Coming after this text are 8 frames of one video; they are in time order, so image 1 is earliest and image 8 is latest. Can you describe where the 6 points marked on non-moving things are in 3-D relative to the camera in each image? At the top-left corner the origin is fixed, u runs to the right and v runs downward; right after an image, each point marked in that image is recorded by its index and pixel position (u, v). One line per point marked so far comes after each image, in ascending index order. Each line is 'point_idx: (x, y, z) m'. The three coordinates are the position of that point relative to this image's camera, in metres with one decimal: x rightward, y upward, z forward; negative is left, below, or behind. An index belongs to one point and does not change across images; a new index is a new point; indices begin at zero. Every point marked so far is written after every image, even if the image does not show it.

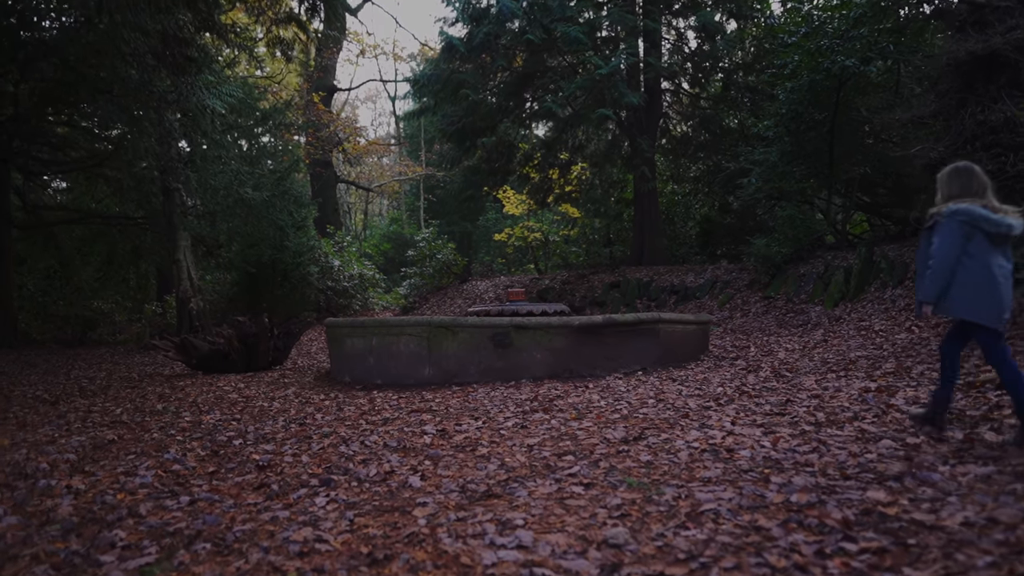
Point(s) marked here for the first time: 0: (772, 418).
0: (+1.5, -0.8, +4.2) m
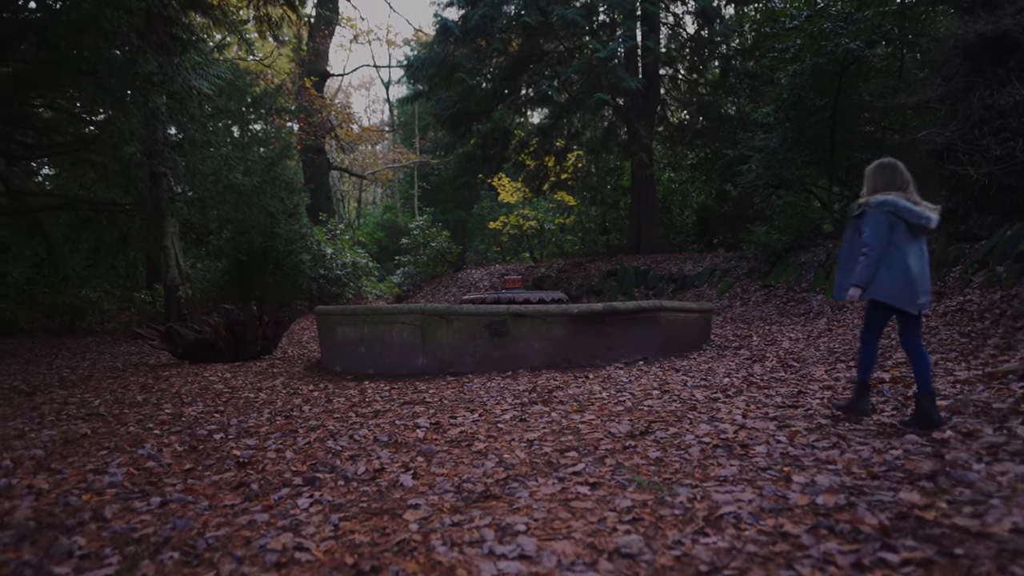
0: (+1.5, -0.7, +4.0) m
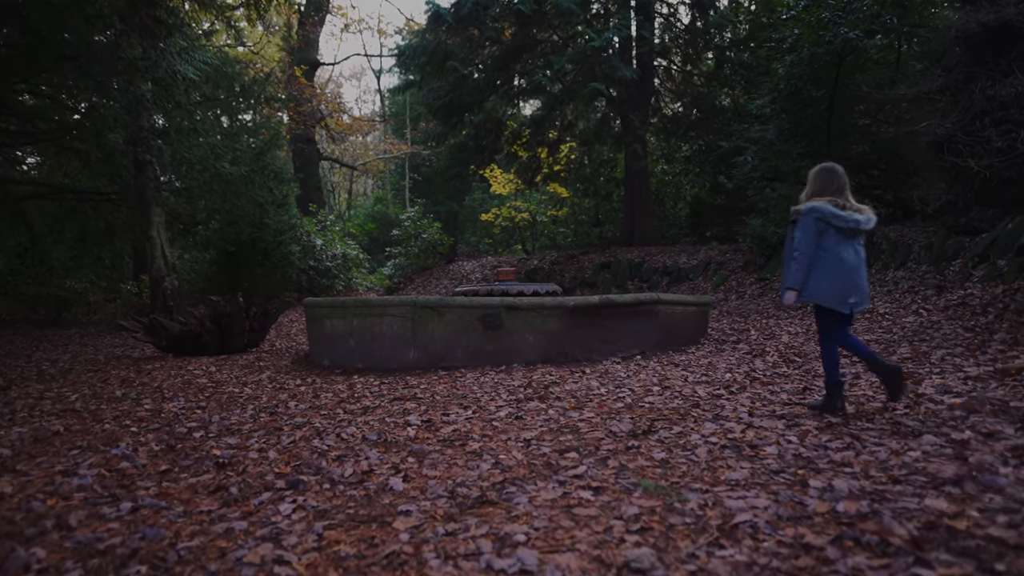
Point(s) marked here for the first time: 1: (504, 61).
0: (+1.5, -0.6, +3.8) m
1: (-0.2, +4.5, +14.7) m
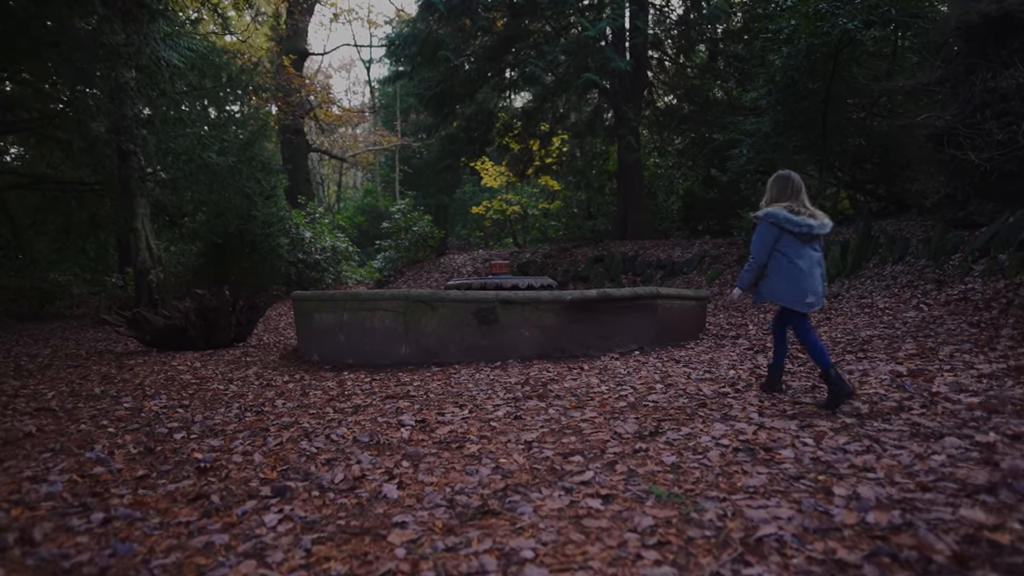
0: (+1.5, -0.6, +3.7) m
1: (-0.3, +4.7, +14.4) m
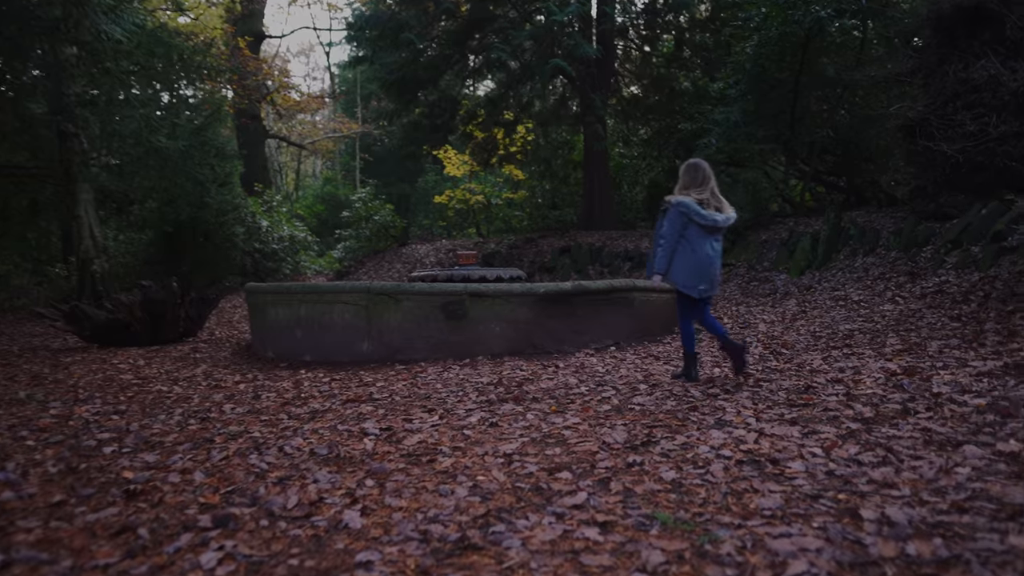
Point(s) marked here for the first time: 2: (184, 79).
0: (+1.3, -0.6, +3.4) m
1: (-1.0, +4.8, +14.0) m
2: (-4.2, +2.6, +9.3) m
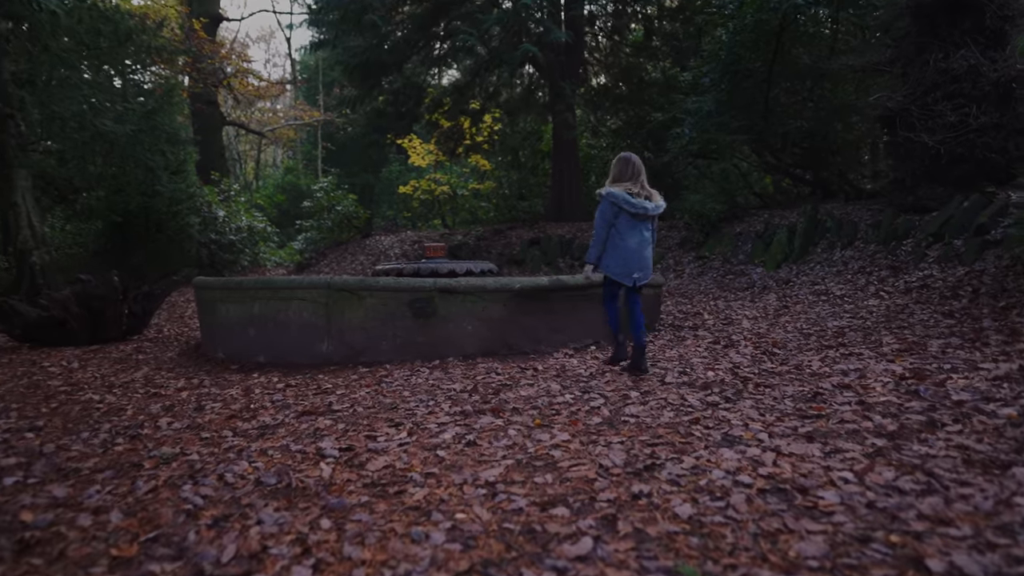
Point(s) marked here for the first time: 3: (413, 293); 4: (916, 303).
0: (+1.3, -0.6, +3.0) m
1: (-1.6, +5.0, +13.4) m
2: (-4.5, +2.7, +8.6) m
3: (-0.7, 0.0, +5.1) m
4: (+3.6, -0.1, +6.5) m
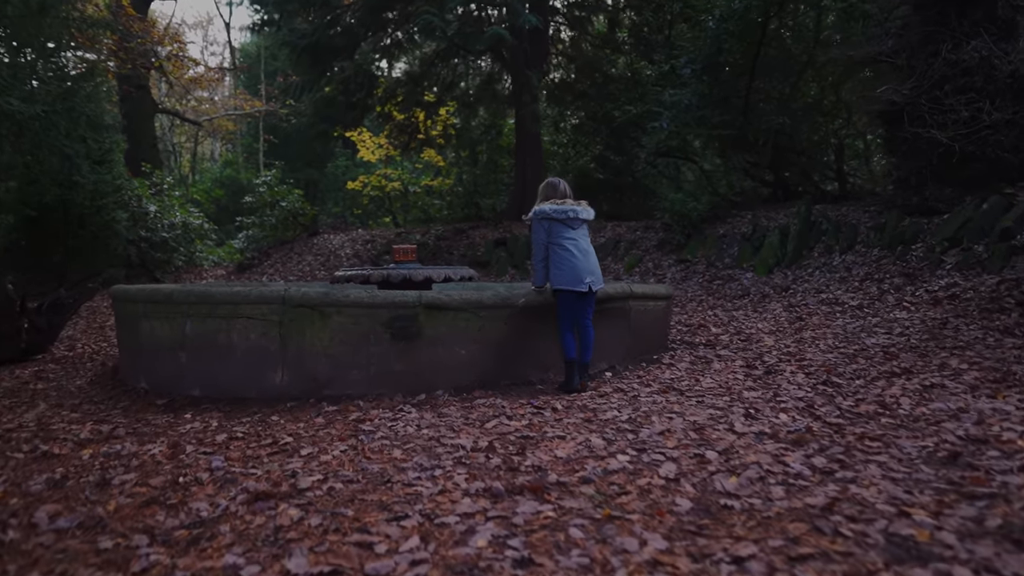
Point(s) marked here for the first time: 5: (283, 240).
0: (+1.4, -0.7, +2.2) m
1: (-2.2, +4.9, +12.3) m
2: (-4.7, +2.6, +7.3) m
3: (-0.7, -0.1, +4.0) m
4: (+3.5, -0.2, +5.8) m
5: (-4.4, +0.9, +13.9) m
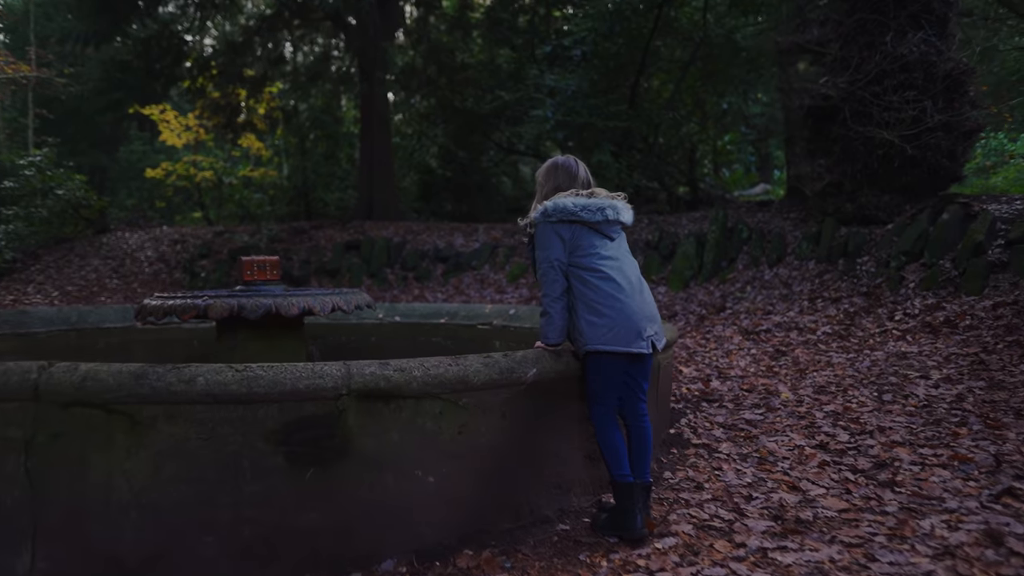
0: (+1.9, -0.8, +0.7) m
1: (-4.1, +4.7, +9.6) m
2: (-5.3, +2.5, +4.1) m
3: (-0.6, -0.3, +2.0) m
4: (+3.0, -0.4, +4.7) m
5: (-6.6, +0.7, +10.6) m
